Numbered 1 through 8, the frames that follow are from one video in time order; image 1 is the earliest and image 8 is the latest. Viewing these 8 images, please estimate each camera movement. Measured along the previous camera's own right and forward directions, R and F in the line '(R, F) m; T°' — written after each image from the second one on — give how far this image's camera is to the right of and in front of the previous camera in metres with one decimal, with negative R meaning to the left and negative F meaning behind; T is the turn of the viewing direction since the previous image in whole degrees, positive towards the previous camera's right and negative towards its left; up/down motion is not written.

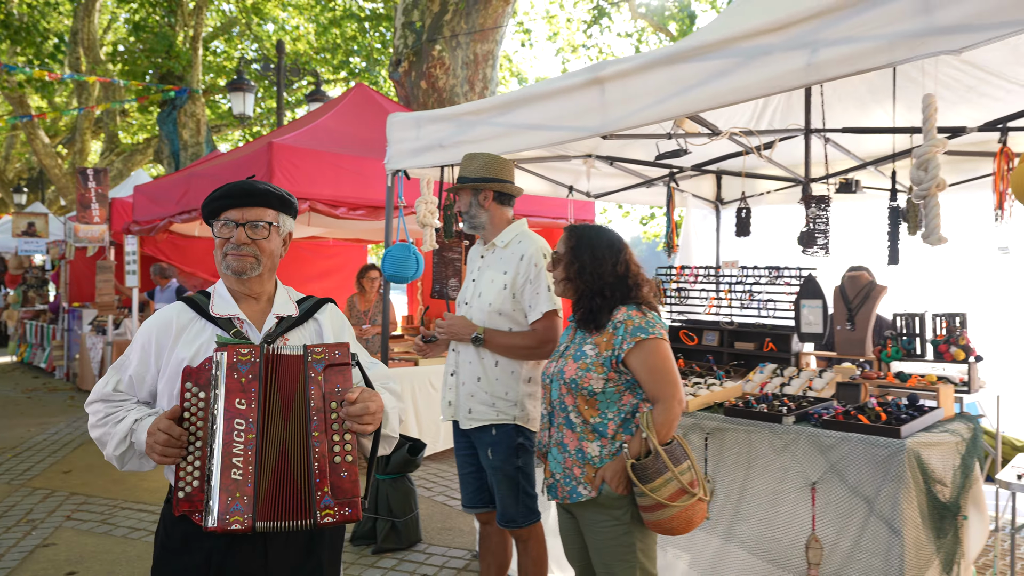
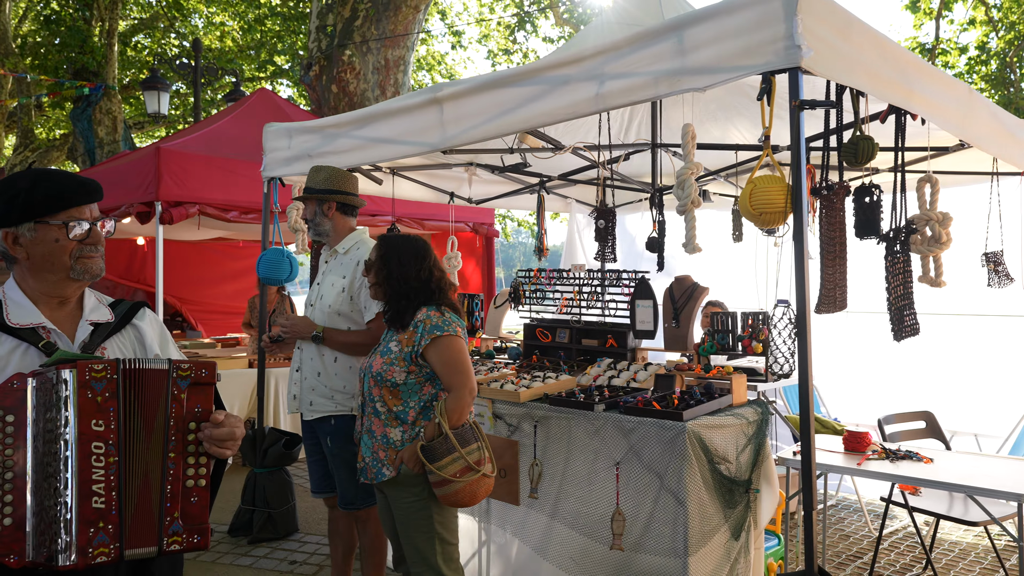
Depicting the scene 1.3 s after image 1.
(+0.5, -0.3) m; +4°
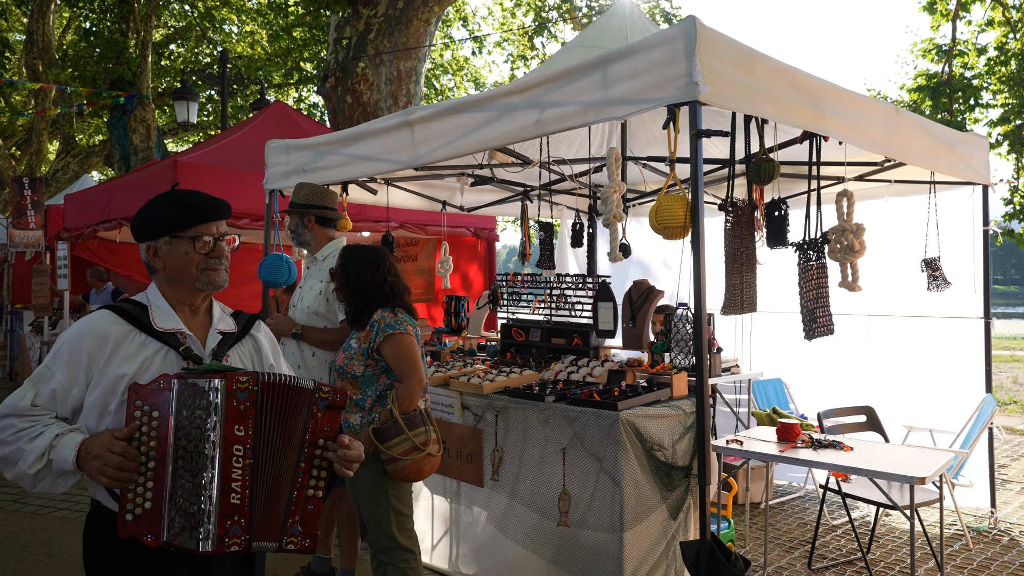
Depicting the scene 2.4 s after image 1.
(+0.4, -0.4) m; -2°
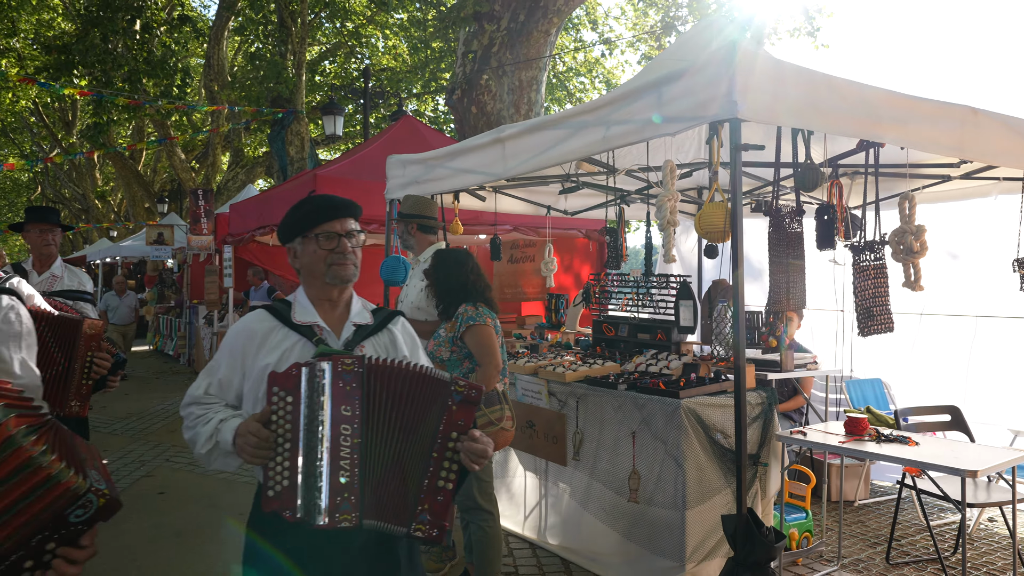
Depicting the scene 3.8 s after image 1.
(+0.3, -0.4) m; -11°
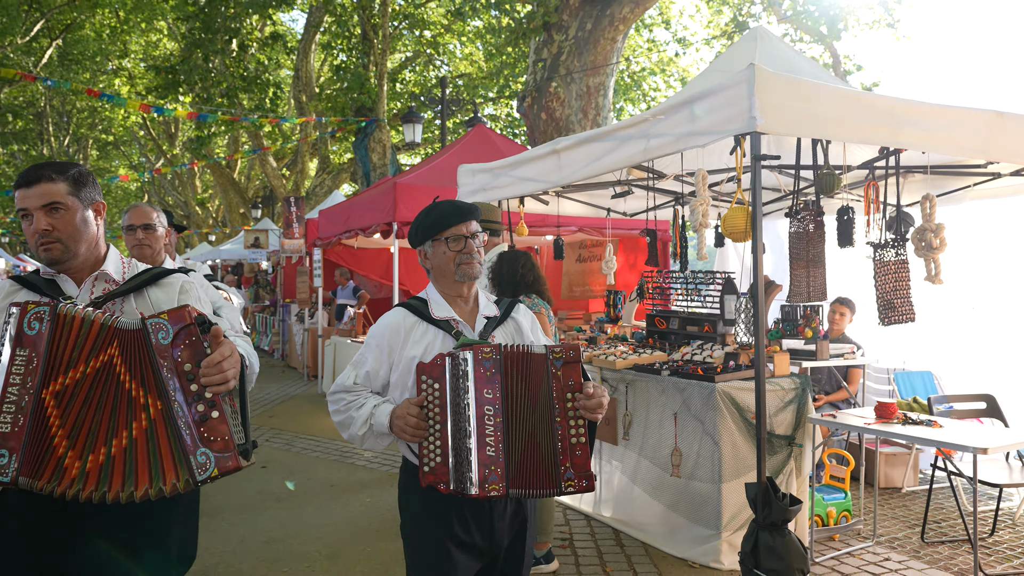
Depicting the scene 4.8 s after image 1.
(+0.2, -0.5) m; -6°
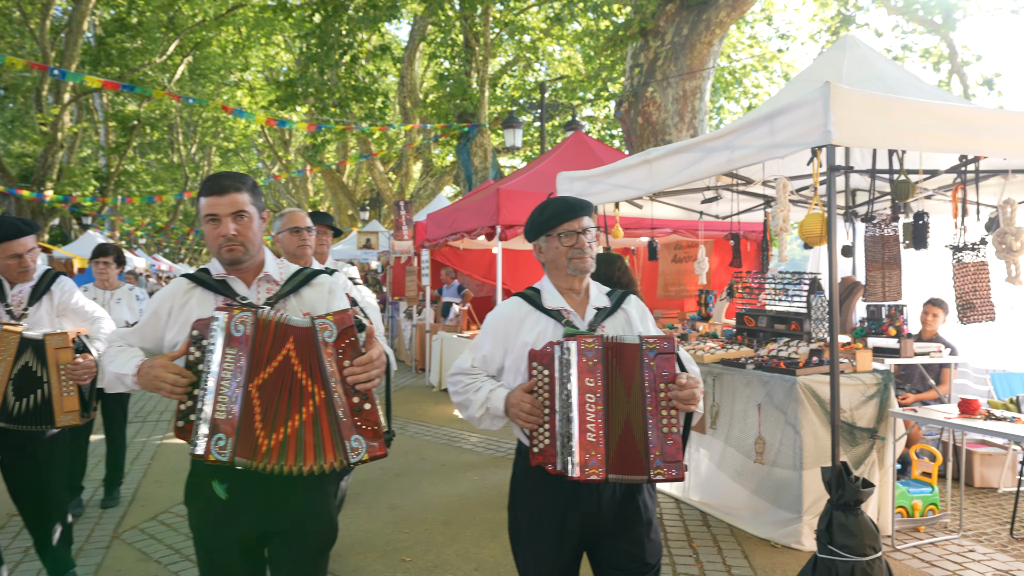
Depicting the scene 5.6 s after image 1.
(0.0, -0.5) m; -8°
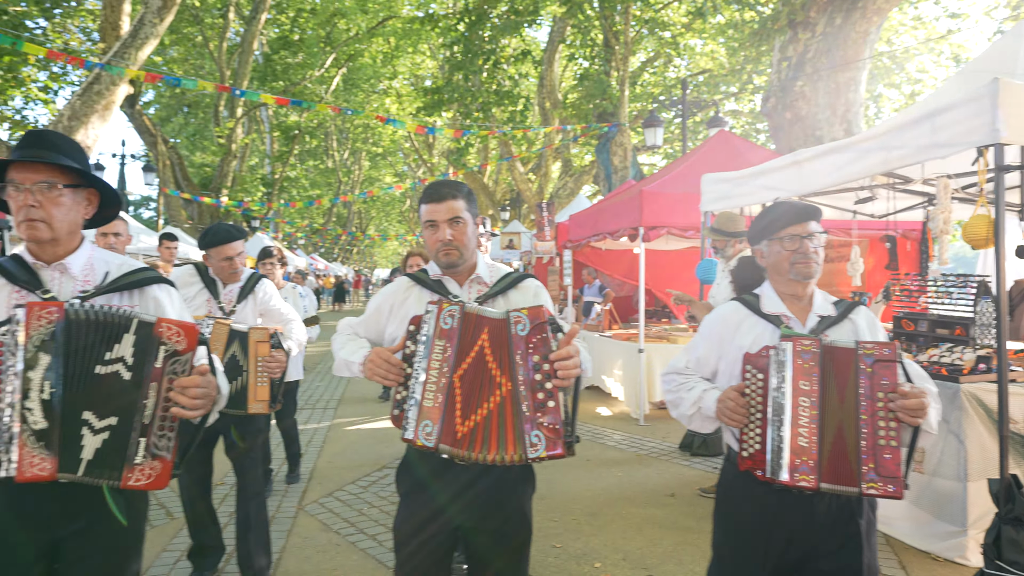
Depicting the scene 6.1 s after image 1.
(-0.1, -0.2) m; -11°
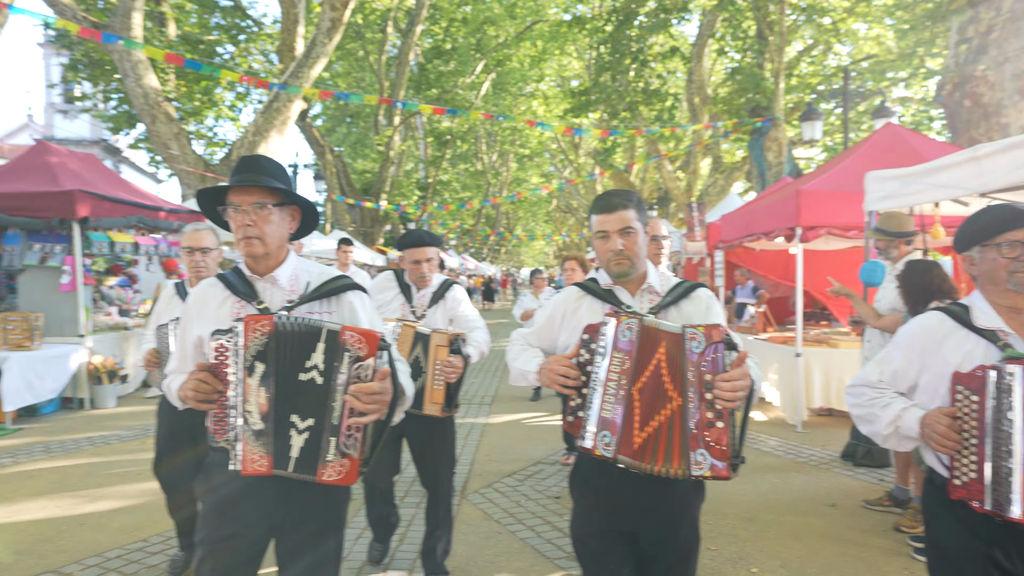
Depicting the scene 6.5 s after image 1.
(0.0, -0.2) m; -11°
